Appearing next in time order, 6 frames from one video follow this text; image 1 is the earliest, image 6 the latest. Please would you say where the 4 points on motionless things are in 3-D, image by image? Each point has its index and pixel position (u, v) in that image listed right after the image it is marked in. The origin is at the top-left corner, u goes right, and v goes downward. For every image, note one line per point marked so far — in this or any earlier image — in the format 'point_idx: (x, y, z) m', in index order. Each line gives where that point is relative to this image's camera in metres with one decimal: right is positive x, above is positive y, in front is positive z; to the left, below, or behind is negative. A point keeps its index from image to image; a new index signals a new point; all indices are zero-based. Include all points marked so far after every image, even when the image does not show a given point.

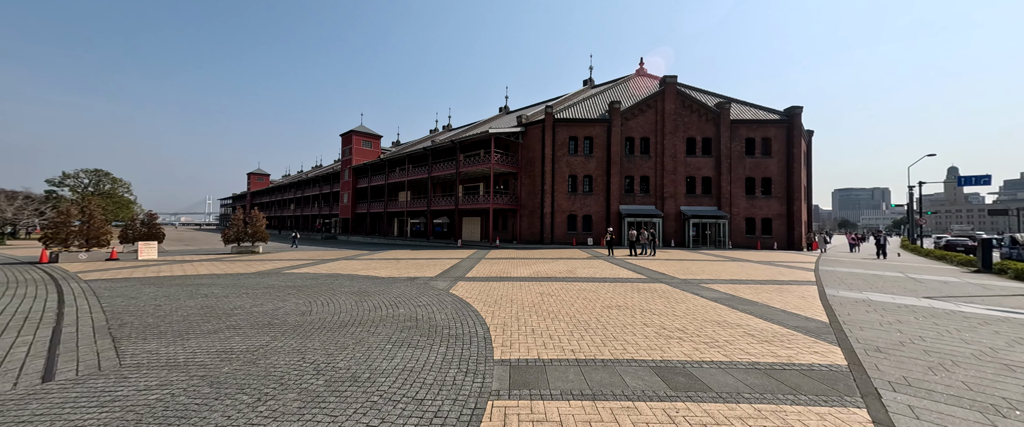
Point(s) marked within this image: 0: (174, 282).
0: (-10.9, -2.2, +11.2) m
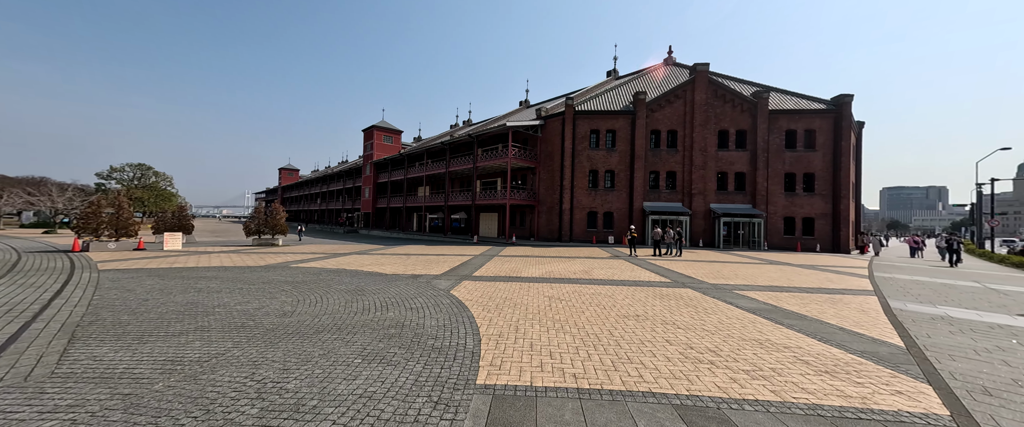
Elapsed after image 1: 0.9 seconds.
0: (-10.6, -1.9, +11.0) m
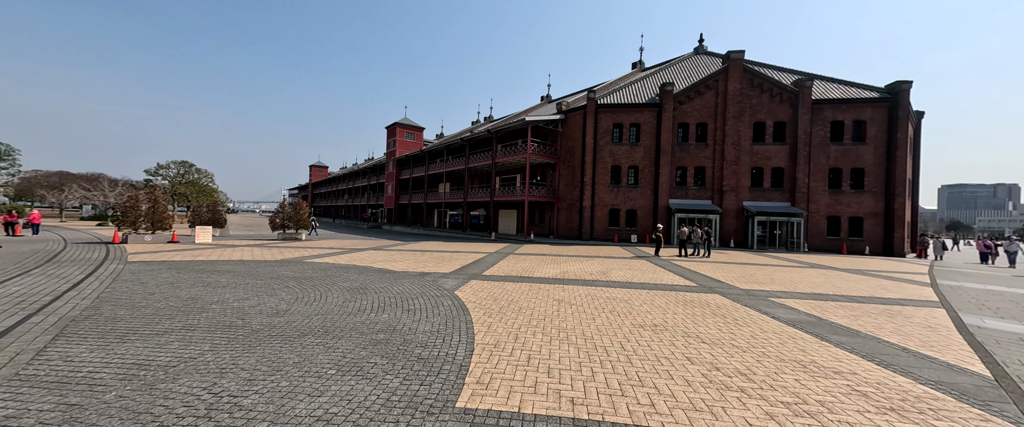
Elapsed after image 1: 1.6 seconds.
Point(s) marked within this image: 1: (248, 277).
0: (-10.2, -1.7, +11.2) m
1: (-7.3, -1.7, +9.6) m
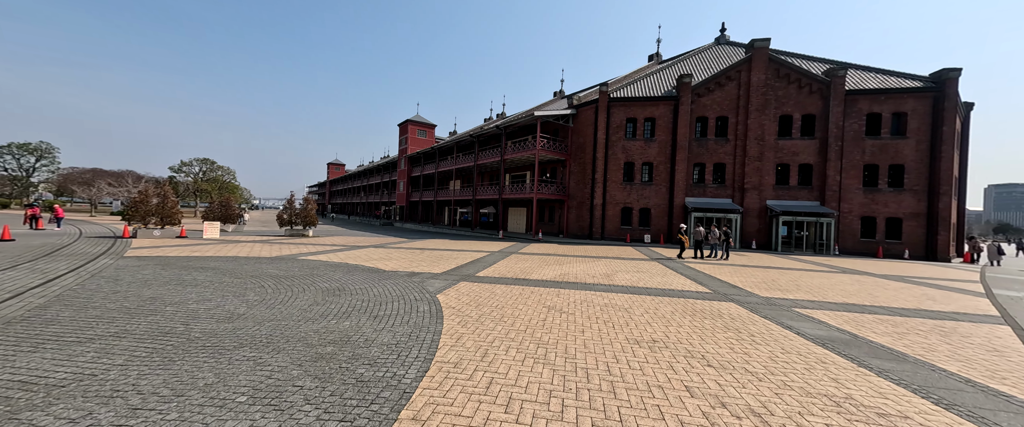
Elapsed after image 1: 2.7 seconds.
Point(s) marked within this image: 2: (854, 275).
0: (-10.3, -1.5, +10.9) m
1: (-7.5, -1.6, +9.2) m
2: (+13.2, -2.4, +13.3) m
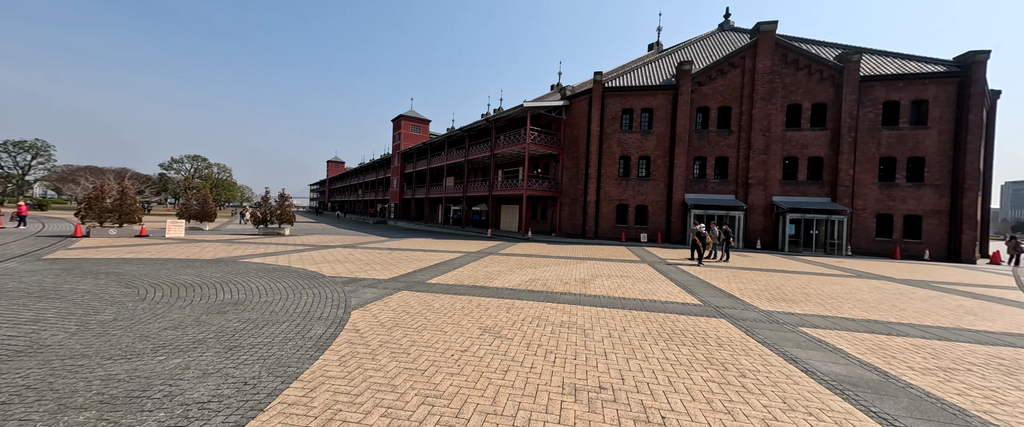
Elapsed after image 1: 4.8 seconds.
0: (-11.4, -1.5, +9.5) m
1: (-8.6, -1.5, +7.8) m
2: (+12.1, -2.3, +11.7) m
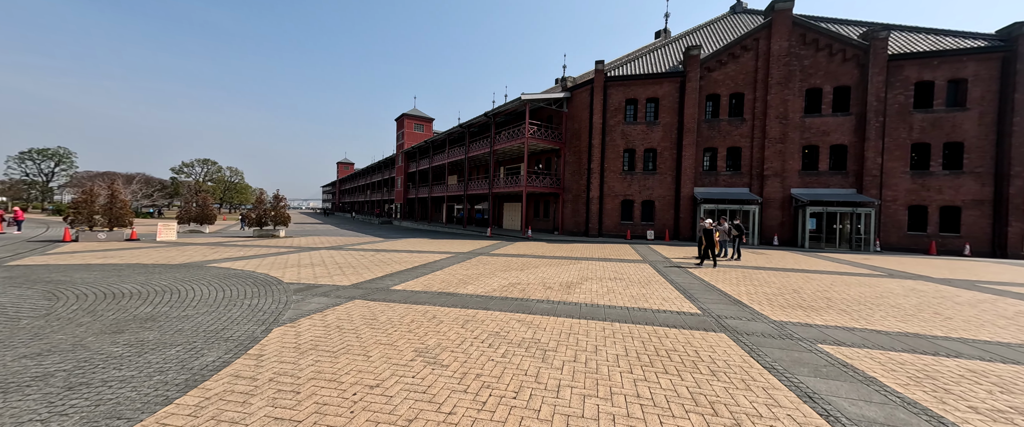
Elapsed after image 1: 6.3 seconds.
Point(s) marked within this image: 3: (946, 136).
0: (-11.9, -1.6, +9.0) m
1: (-9.2, -1.6, +7.1) m
2: (+11.6, -2.0, +10.2) m
3: (+22.4, +4.0, +17.9) m
